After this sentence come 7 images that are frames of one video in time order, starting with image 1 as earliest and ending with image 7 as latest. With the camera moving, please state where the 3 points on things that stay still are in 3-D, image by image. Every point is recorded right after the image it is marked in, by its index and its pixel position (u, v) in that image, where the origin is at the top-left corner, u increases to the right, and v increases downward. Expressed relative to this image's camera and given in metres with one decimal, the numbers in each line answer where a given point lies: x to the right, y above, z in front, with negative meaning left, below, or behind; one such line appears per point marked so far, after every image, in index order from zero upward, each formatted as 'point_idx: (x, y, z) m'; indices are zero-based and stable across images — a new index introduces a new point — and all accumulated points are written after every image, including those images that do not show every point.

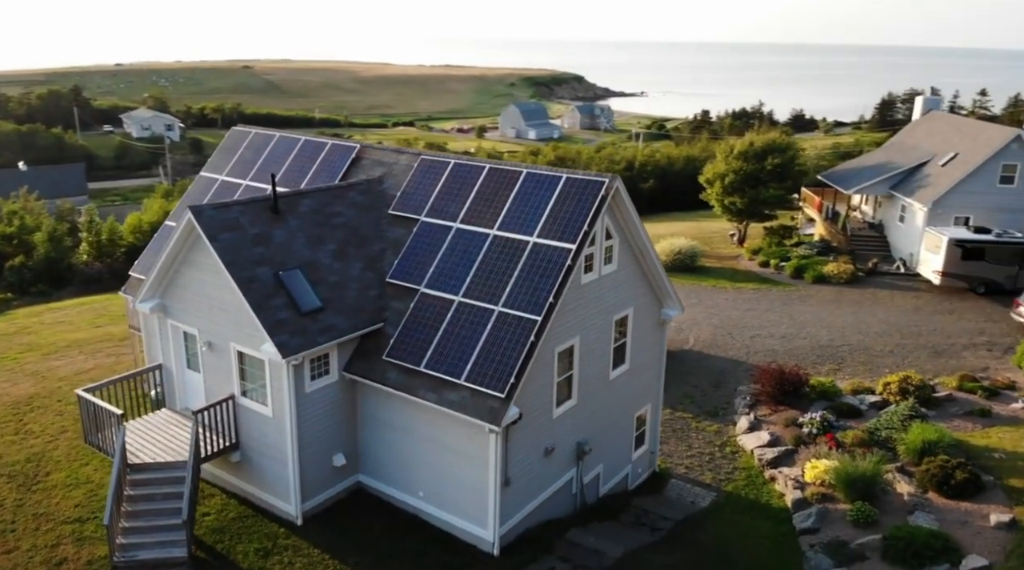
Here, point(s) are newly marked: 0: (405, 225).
0: (-2.3, +1.3, +18.3) m
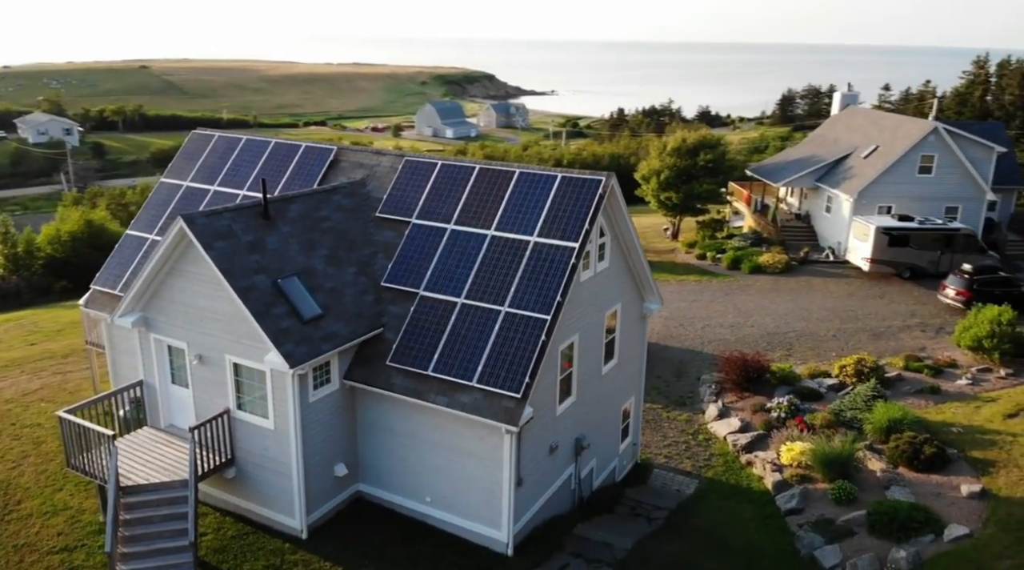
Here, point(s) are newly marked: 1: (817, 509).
0: (-2.5, +1.2, +18.1) m
1: (+7.0, -5.2, +19.2) m
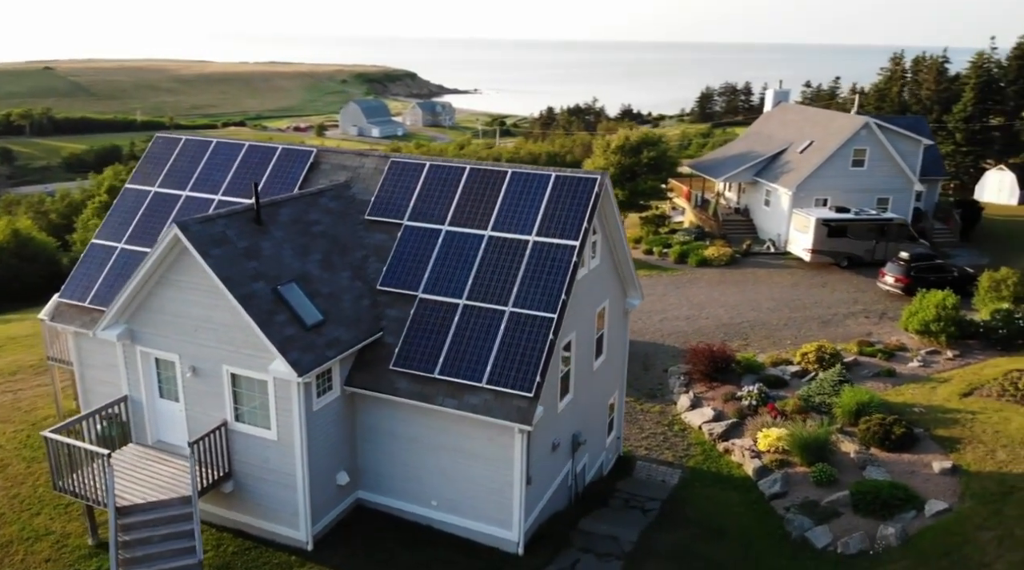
0: (-2.7, +1.2, +17.9) m
1: (+6.9, -4.9, +19.9) m
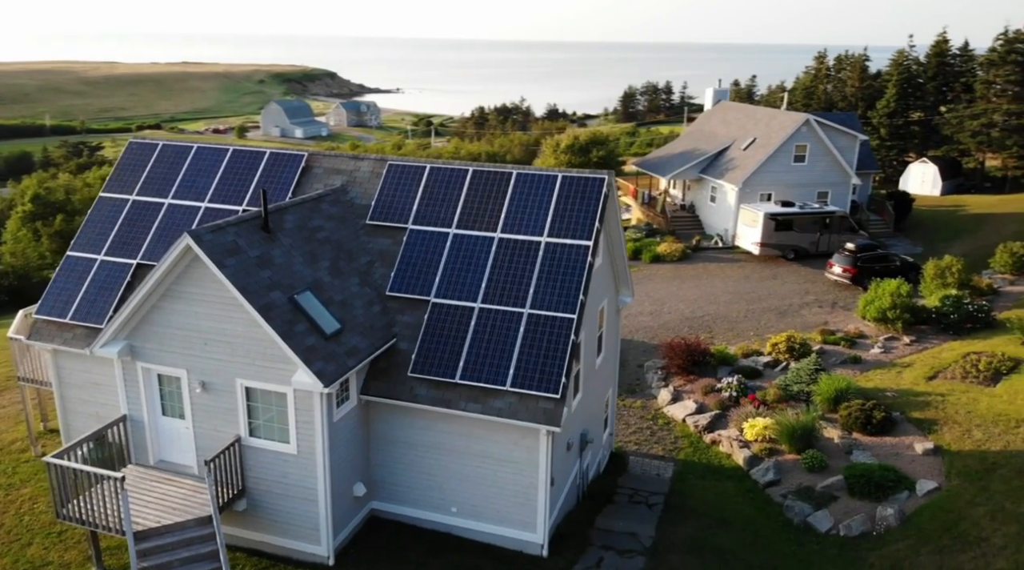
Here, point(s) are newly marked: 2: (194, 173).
0: (-2.5, +1.1, +17.6) m
1: (+6.9, -4.8, +20.5) m
2: (-7.4, +2.6, +19.5) m
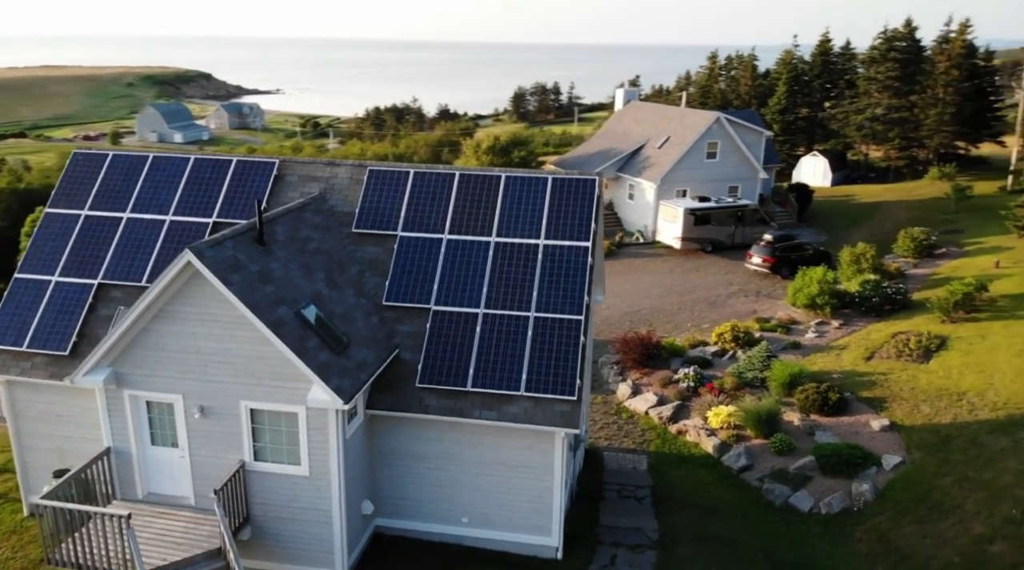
0: (-2.7, +0.9, +17.1) m
1: (+6.5, -4.6, +21.4) m
2: (-7.9, +2.2, +18.3) m
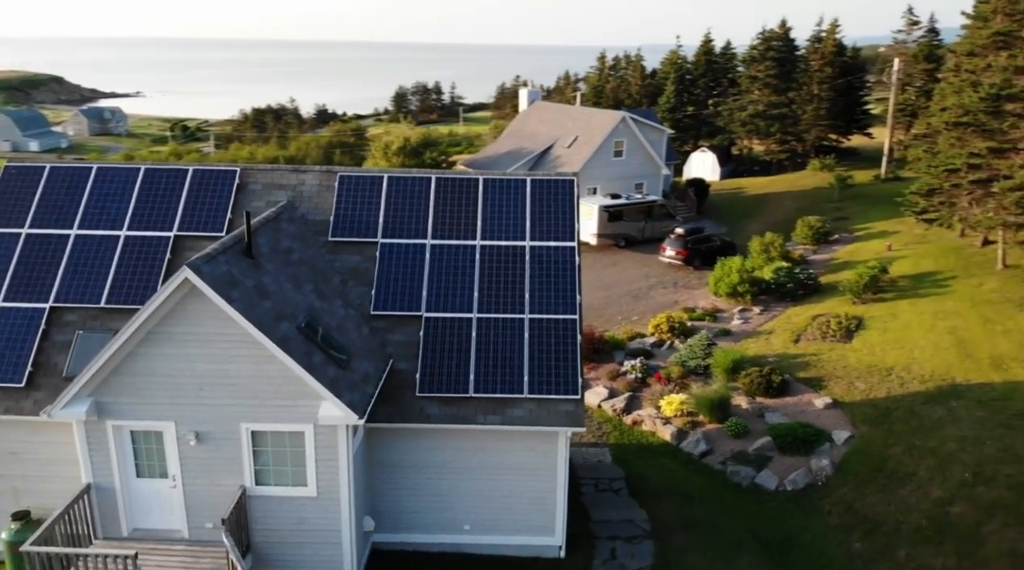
0: (-3.0, +0.7, +16.6) m
1: (+5.6, -4.3, +22.2) m
2: (-8.4, +1.8, +17.0) m
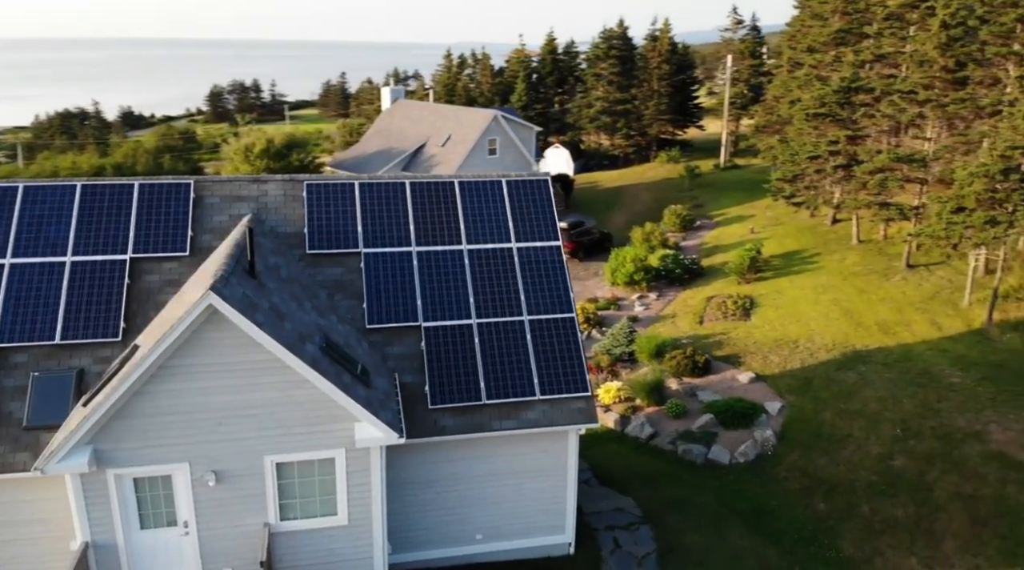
0: (-3.2, +0.4, +15.8) m
1: (+4.3, -4.0, +23.2) m
2: (-8.6, +1.2, +15.0) m
